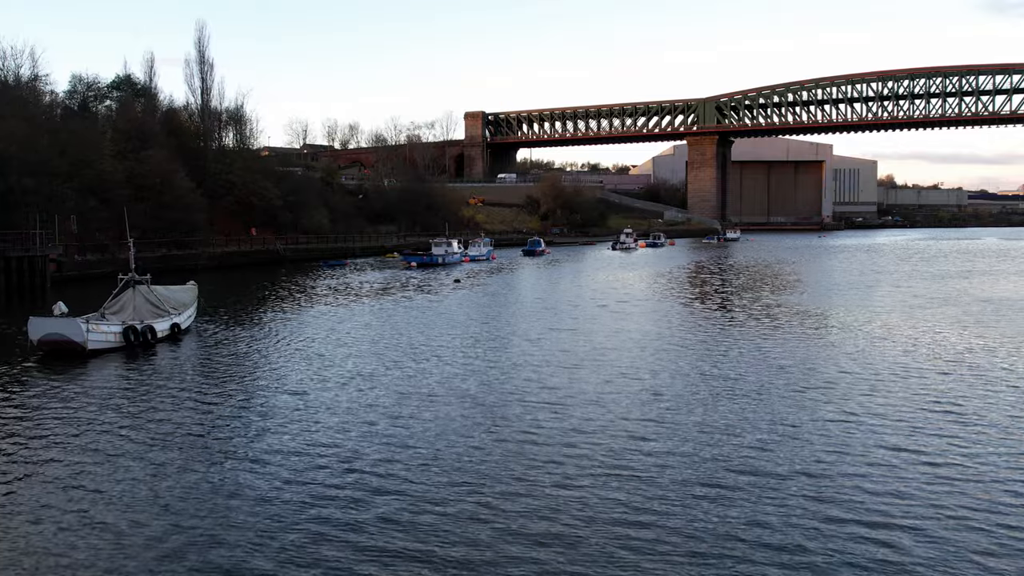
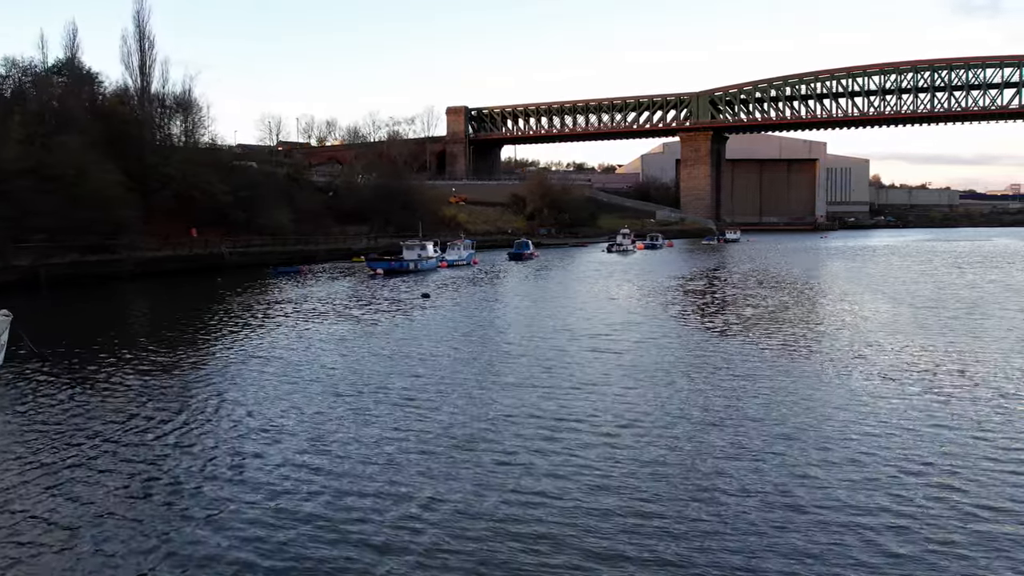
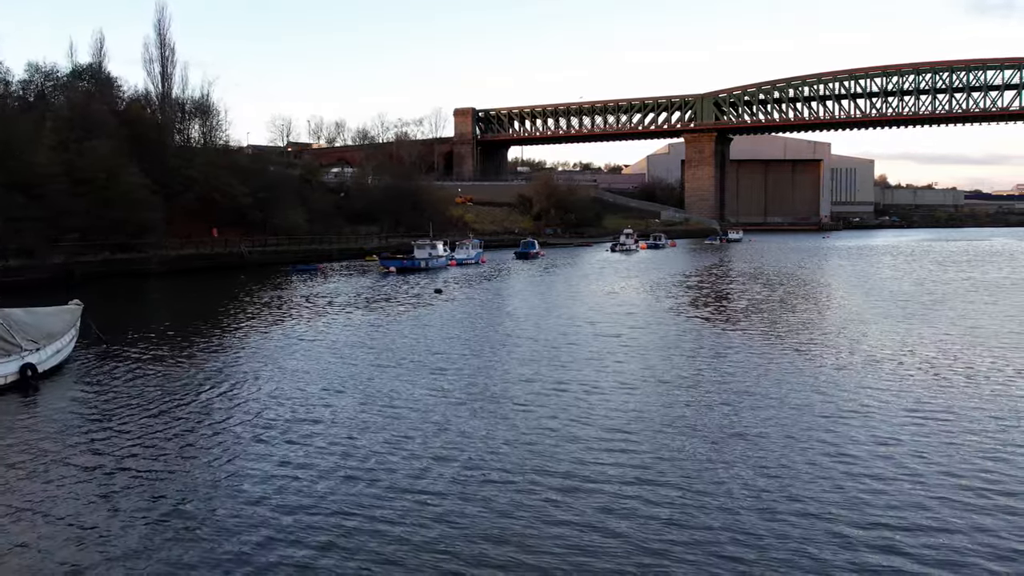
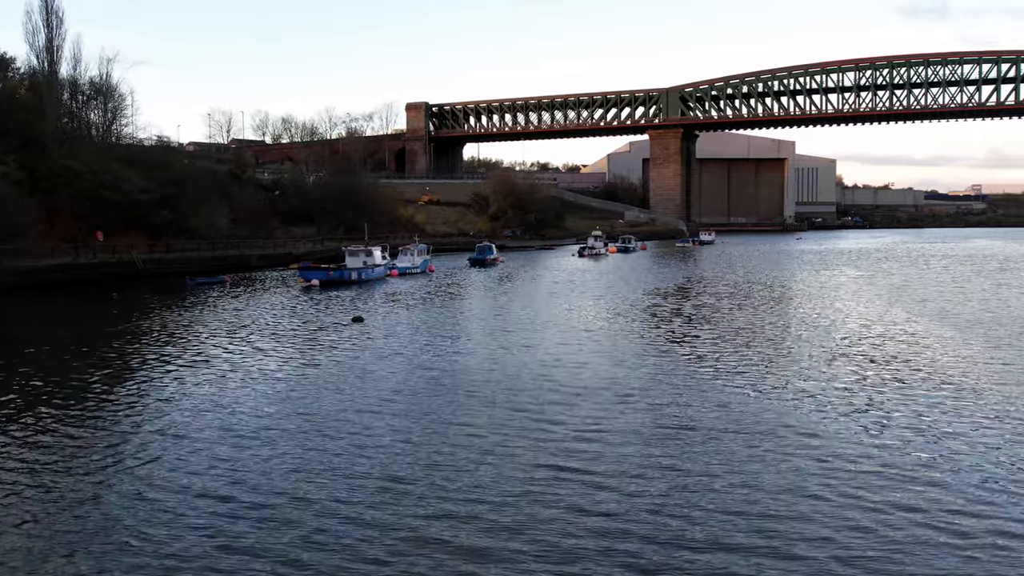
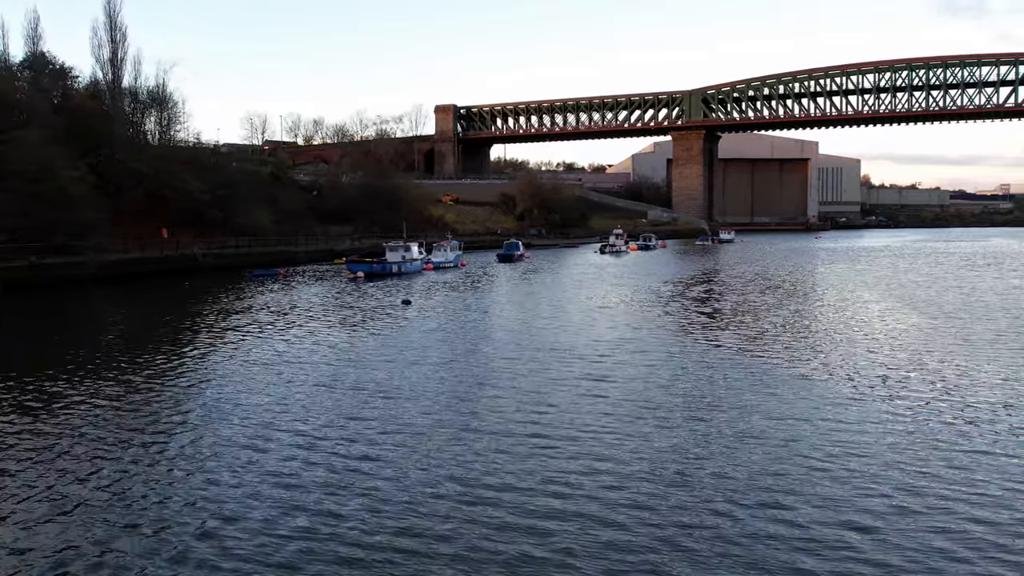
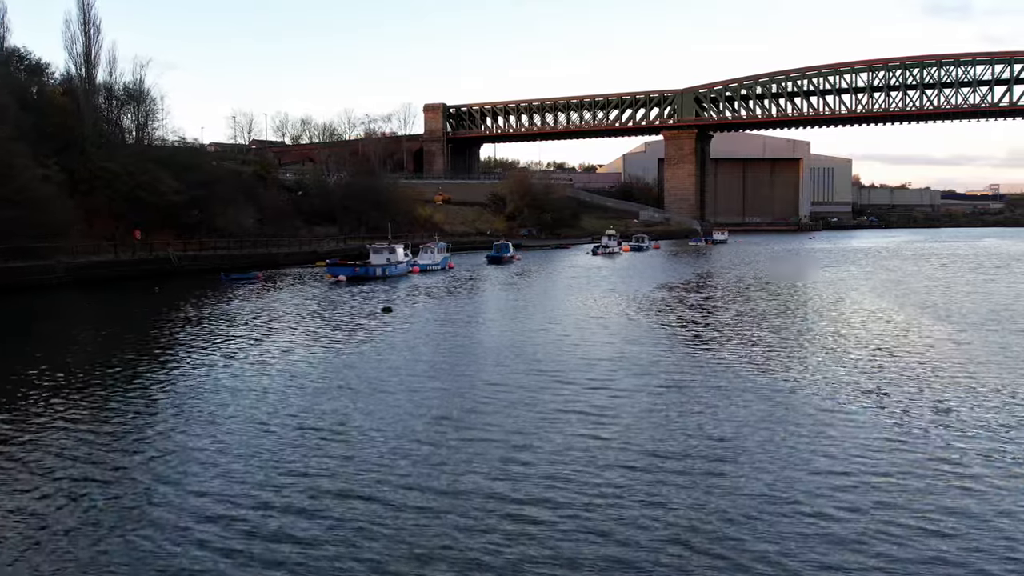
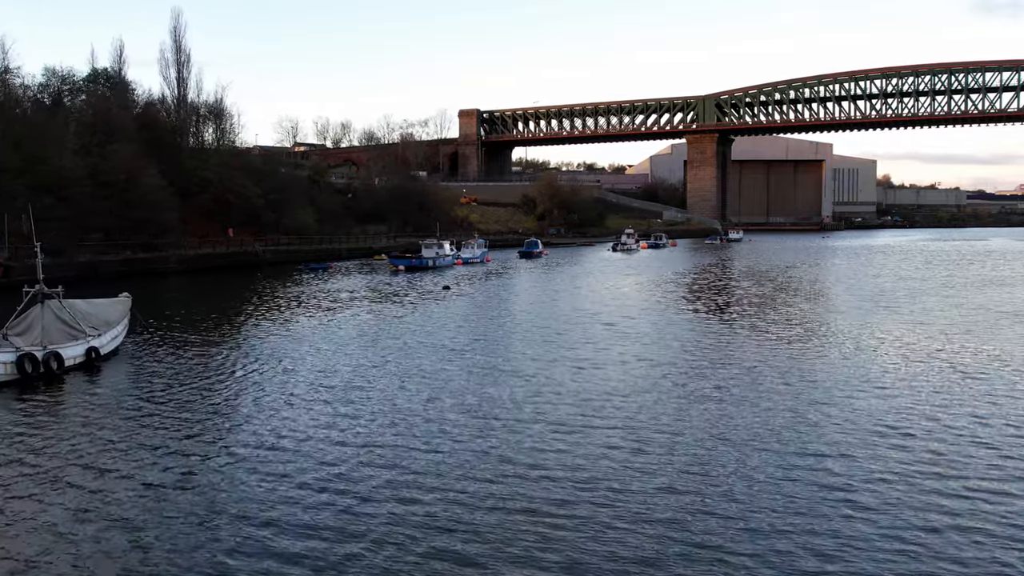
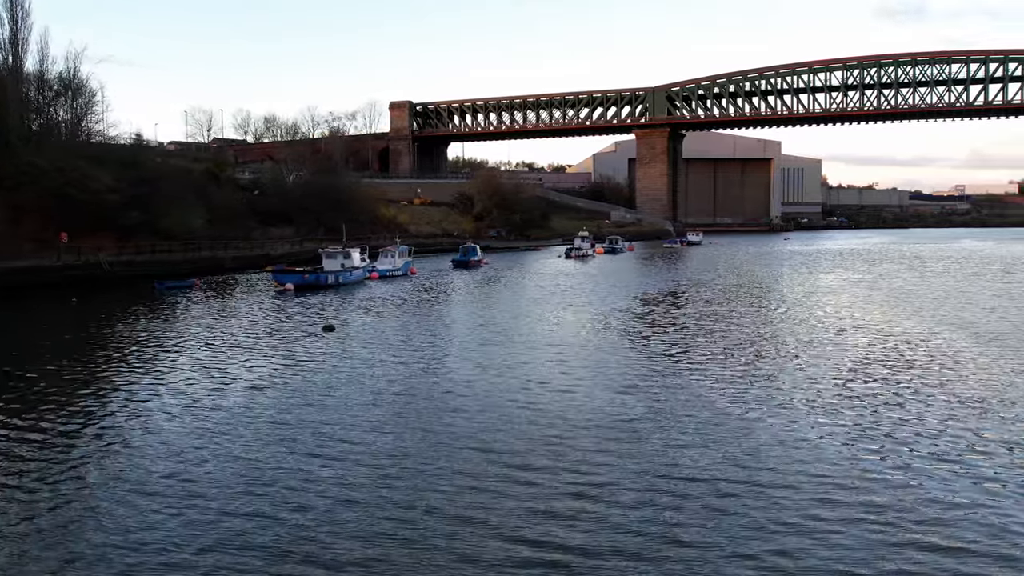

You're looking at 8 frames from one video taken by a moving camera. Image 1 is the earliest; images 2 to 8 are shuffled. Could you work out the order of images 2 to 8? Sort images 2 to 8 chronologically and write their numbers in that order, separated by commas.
7, 3, 2, 5, 6, 4, 8
